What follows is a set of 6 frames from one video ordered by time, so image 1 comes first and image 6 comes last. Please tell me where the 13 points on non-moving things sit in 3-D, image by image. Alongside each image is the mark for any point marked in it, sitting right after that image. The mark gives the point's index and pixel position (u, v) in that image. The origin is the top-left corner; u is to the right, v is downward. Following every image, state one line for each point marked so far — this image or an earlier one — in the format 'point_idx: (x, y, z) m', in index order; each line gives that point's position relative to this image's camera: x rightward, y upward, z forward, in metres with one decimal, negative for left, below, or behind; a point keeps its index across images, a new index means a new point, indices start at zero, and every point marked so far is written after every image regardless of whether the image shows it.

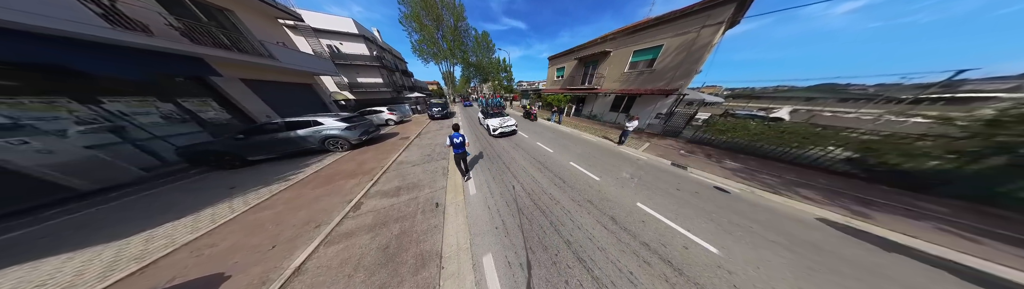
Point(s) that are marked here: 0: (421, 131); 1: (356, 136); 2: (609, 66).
0: (-6.8, +0.9, +7.9) m
1: (-7.4, +0.4, +4.9) m
2: (+9.4, +7.3, +9.9) m
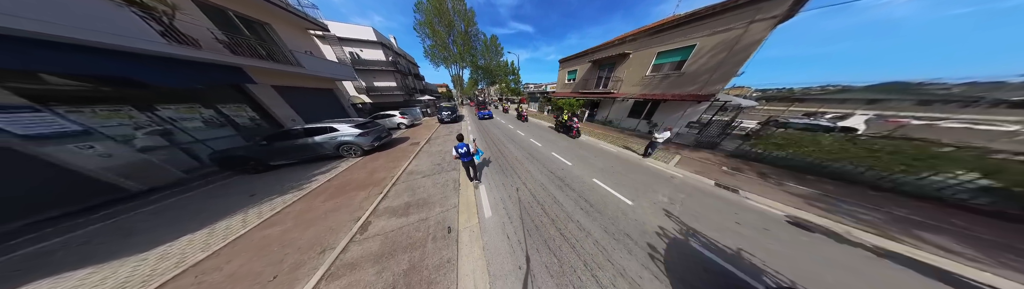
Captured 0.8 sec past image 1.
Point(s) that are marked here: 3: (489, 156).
0: (-6.0, +0.5, +7.8) m
1: (-6.7, +0.1, +4.9) m
2: (+10.4, +6.6, +9.2) m
3: (-1.4, -0.6, +5.6) m
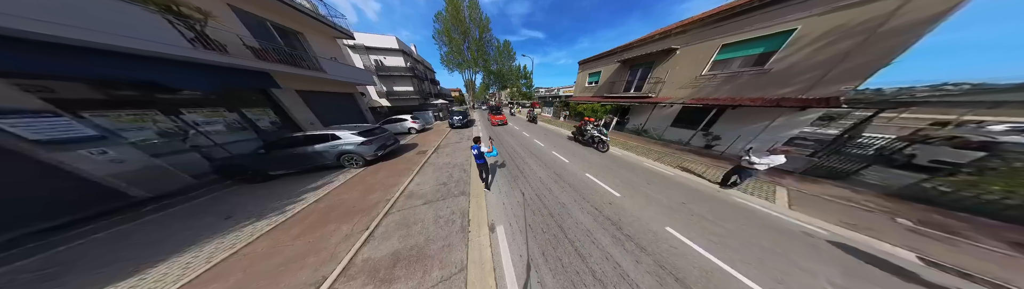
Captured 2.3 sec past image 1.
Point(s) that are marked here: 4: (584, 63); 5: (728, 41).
0: (-4.9, 0.0, +7.3) m
1: (-5.9, -0.3, +4.4) m
2: (+11.7, +5.5, +7.5) m
3: (-0.5, -1.2, +4.6) m
4: (+9.6, +10.7, +14.0) m
5: (+12.3, +5.9, +6.0) m
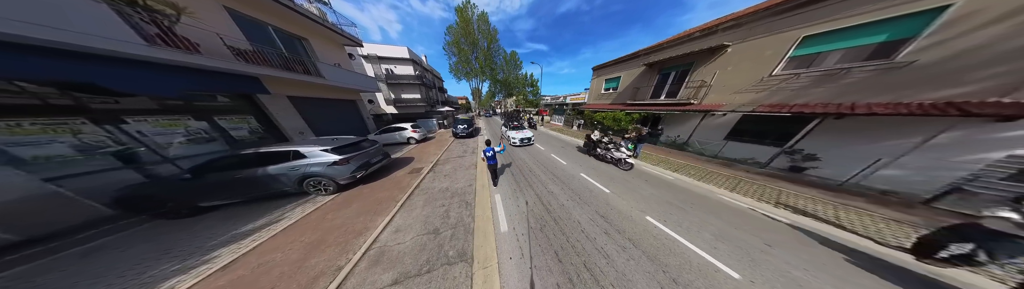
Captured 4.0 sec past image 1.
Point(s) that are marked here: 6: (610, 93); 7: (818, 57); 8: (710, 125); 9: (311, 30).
0: (-4.2, -0.8, +6.1) m
1: (-5.2, -0.9, +3.3) m
2: (+12.6, +4.5, +6.1) m
3: (+0.2, -1.9, +3.3) m
4: (+10.7, +9.3, +13.0) m
5: (+13.1, +4.9, +4.6) m
6: (+10.7, +5.6, +11.4) m
7: (+13.4, +3.8, +4.6) m
8: (+12.0, +1.2, +6.3) m
9: (-13.3, +7.6, +7.0) m
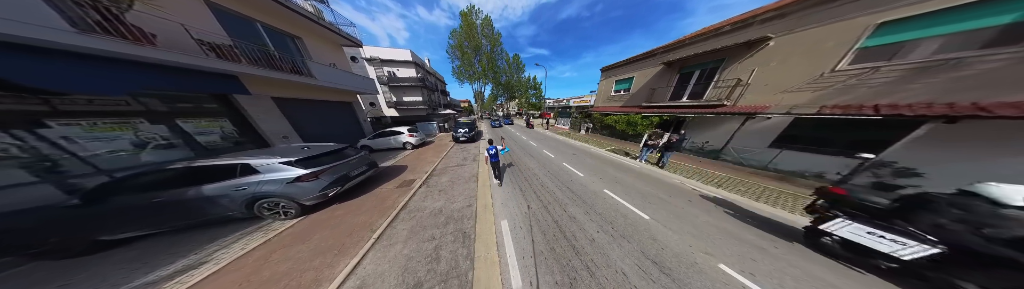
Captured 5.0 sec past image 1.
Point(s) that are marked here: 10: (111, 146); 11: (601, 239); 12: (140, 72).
0: (-3.8, -1.1, +5.4) m
1: (-4.9, -1.2, +2.6) m
2: (+12.9, +4.1, +5.2) m
3: (+0.5, -2.2, +2.4) m
4: (+11.2, +8.7, +12.3) m
5: (+13.5, +4.5, +3.7) m
6: (+11.1, +5.1, +10.6) m
7: (+13.7, +3.4, +3.7) m
8: (+12.4, +0.8, +5.3) m
9: (-12.9, +7.2, +6.6) m
10: (-11.9, -0.1, +3.1) m
11: (+2.1, -2.2, +2.6) m
12: (-11.4, +2.1, +3.2) m
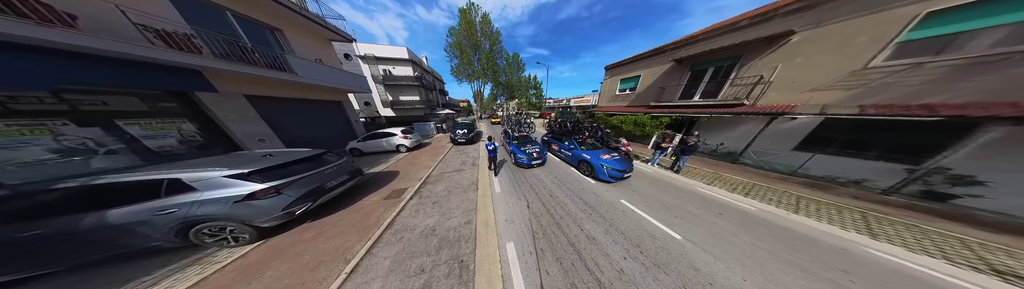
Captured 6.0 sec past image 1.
0: (-3.7, -1.3, +4.9) m
1: (-4.7, -1.3, +2.1) m
2: (+13.1, +3.9, +4.8) m
3: (+0.6, -2.4, +1.9) m
4: (+11.3, +8.6, +11.9) m
5: (+13.6, +4.4, +3.3) m
6: (+11.2, +4.9, +10.2) m
7: (+13.9, +3.3, +3.3) m
8: (+12.5, +0.7, +4.9) m
9: (-12.8, +7.1, +6.0) m
10: (-11.7, -0.2, +2.6) m
11: (+2.3, -2.3, +2.1) m
12: (-11.2, +2.0, +2.6) m
